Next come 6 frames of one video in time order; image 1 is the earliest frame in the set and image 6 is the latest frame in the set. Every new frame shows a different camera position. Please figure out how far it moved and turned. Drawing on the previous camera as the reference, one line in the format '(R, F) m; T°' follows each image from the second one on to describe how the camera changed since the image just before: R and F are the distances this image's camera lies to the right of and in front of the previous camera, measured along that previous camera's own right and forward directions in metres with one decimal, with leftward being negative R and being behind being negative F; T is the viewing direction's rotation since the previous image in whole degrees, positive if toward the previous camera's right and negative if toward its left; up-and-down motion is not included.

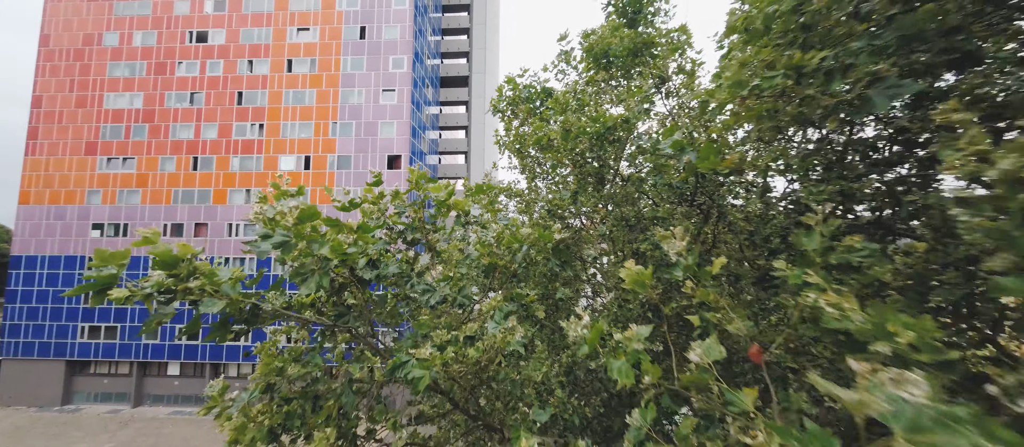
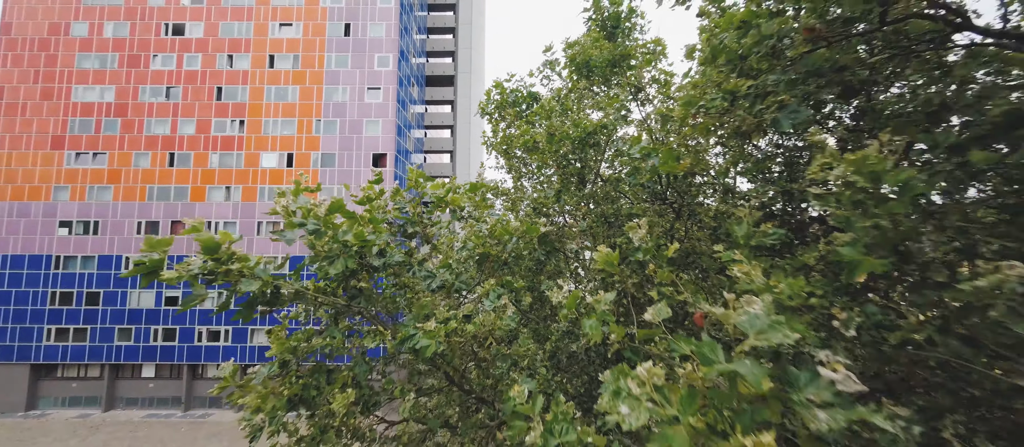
(-0.1, -0.4) m; +3°
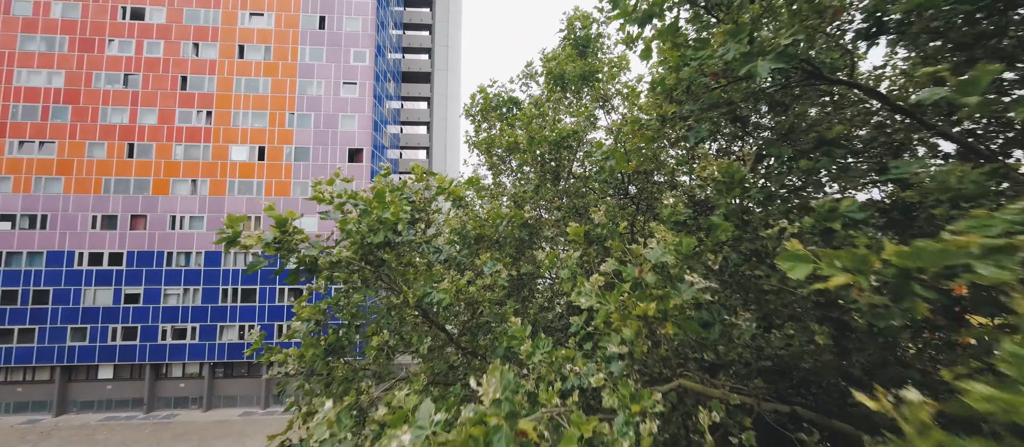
(-0.2, -0.9) m; +4°
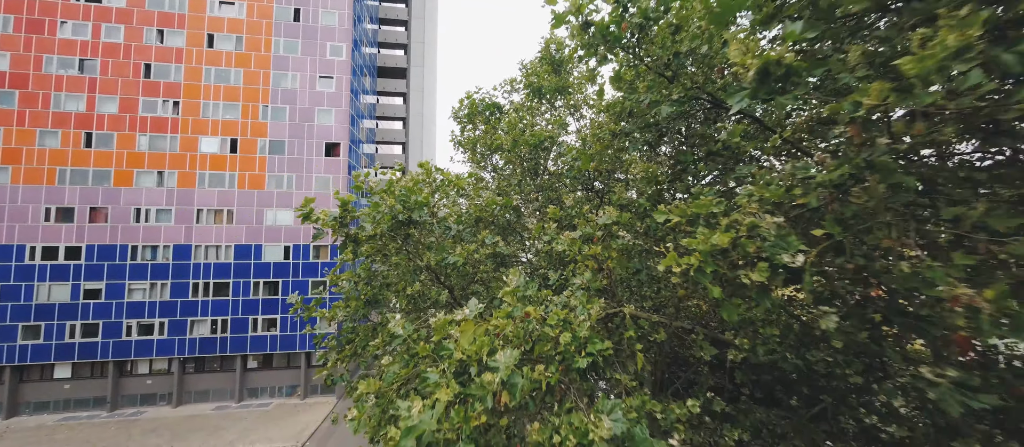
(-0.3, -1.4) m; +5°
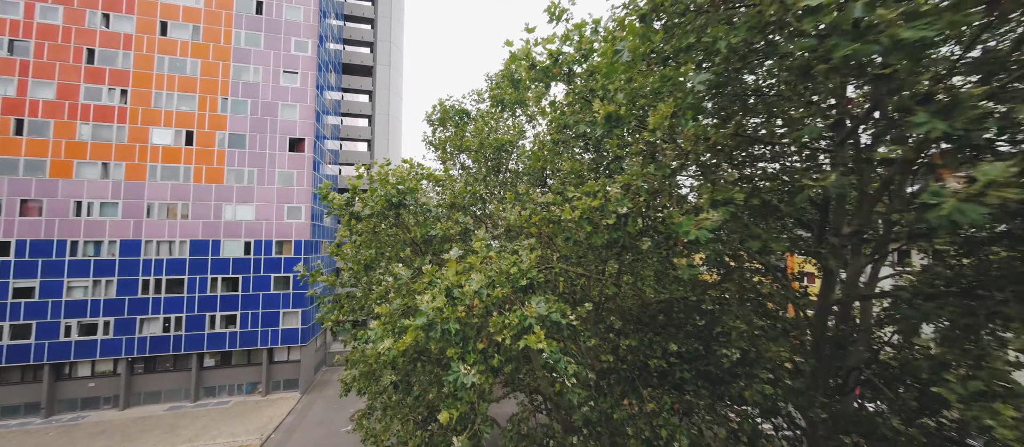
(-0.1, -1.6) m; +6°
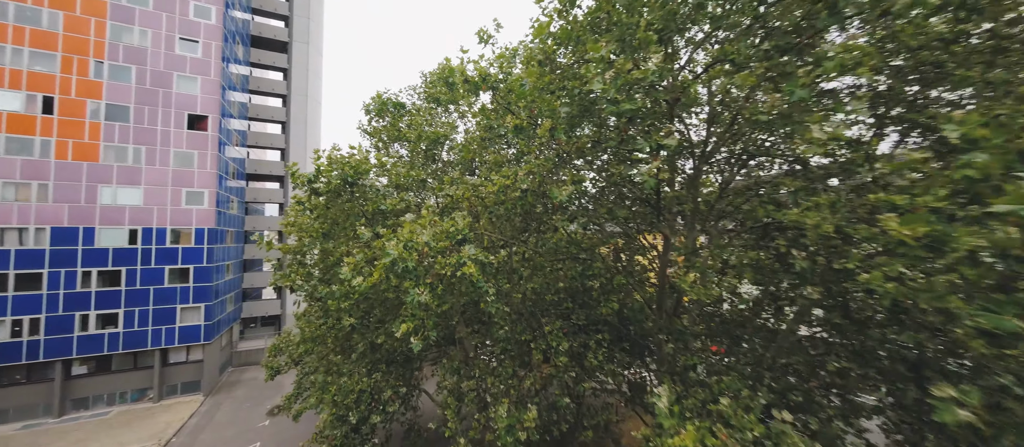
(-0.2, -1.8) m; +12°
